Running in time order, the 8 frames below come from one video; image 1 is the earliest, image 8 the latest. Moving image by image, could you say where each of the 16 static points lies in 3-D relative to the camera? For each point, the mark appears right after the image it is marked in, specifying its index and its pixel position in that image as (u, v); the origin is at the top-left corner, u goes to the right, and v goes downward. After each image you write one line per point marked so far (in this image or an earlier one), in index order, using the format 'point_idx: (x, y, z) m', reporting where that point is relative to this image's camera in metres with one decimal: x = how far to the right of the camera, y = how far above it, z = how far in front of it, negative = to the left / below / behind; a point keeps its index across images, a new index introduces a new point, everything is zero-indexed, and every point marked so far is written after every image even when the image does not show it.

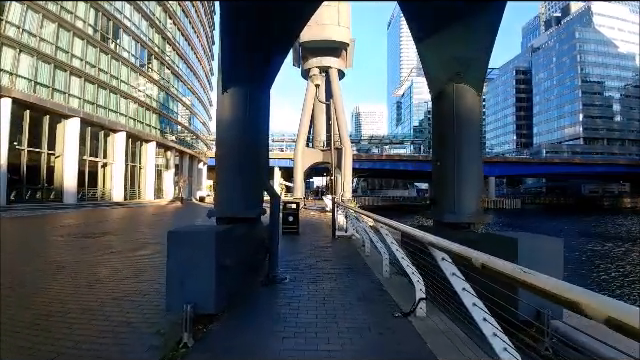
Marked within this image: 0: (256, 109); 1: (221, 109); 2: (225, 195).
0: (-0.9, +1.0, +6.0) m
1: (-1.4, +1.0, +5.7) m
2: (-1.3, -0.2, +5.7) m
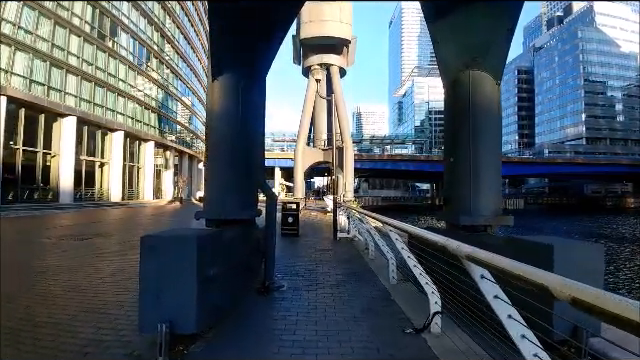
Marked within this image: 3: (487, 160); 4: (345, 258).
0: (-0.9, +1.0, +5.4) m
1: (-1.3, +1.0, +5.1) m
2: (-1.3, -0.2, +5.2) m
3: (+2.4, +0.3, +6.0) m
4: (+0.5, -1.6, +8.6) m
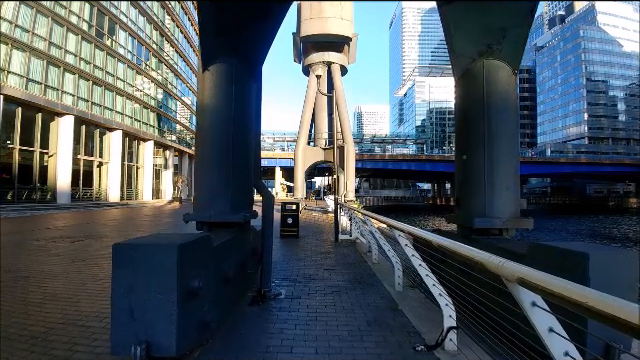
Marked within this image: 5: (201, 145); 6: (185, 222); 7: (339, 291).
0: (-0.9, +1.0, +5.0) m
1: (-1.3, +1.0, +4.7) m
2: (-1.3, -0.2, +4.8) m
3: (+2.4, +0.3, +5.6) m
4: (+0.5, -1.6, +8.2) m
5: (-1.4, +0.4, +4.8) m
6: (-1.5, -0.5, +4.7) m
7: (+0.2, -1.5, +5.6) m
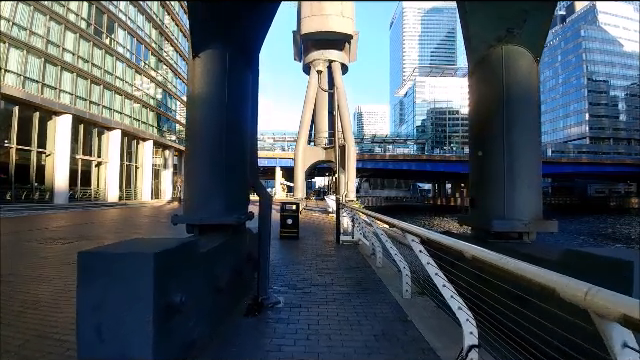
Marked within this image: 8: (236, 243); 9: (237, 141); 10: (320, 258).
0: (-0.9, +1.1, +4.7) m
1: (-1.3, +1.0, +4.4) m
2: (-1.2, -0.2, +4.4) m
3: (+2.5, +0.3, +5.3) m
4: (+0.6, -1.6, +7.8) m
5: (-1.3, +0.4, +4.4) m
6: (-1.5, -0.5, +4.4) m
7: (+0.3, -1.5, +5.3) m
8: (-0.9, -0.7, +4.7) m
9: (-0.9, +0.4, +4.6) m
10: (0.0, -1.6, +8.6) m
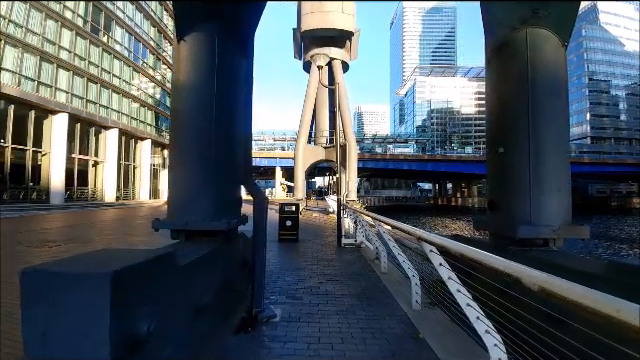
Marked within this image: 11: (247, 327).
0: (-0.9, +1.1, +4.2) m
1: (-1.3, +1.0, +3.9) m
2: (-1.2, -0.2, +4.0) m
3: (+2.5, +0.3, +4.8) m
4: (+0.6, -1.6, +7.4) m
5: (-1.3, +0.4, +4.0) m
6: (-1.5, -0.5, +3.9) m
7: (+0.3, -1.5, +4.8) m
8: (-0.9, -0.7, +4.2) m
9: (-0.9, +0.4, +4.2) m
10: (0.0, -1.6, +8.1) m
11: (-0.7, -1.4, +4.1) m
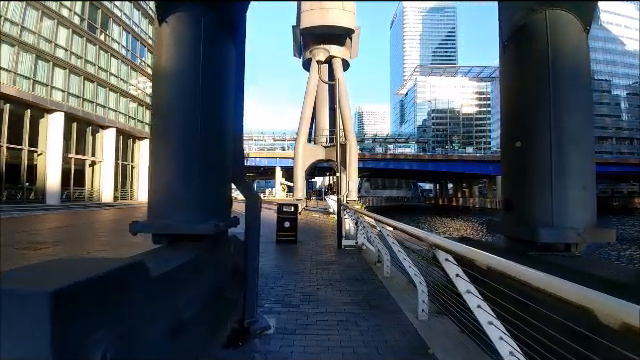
0: (-0.9, +1.1, +3.8) m
1: (-1.3, +1.0, +3.5) m
2: (-1.2, -0.1, +3.6) m
3: (+2.5, +0.3, +4.4) m
4: (+0.6, -1.5, +7.0) m
5: (-1.3, +0.4, +3.6) m
6: (-1.5, -0.4, +3.5) m
7: (+0.3, -1.5, +4.4) m
8: (-0.9, -0.7, +3.8) m
9: (-0.9, +0.4, +3.8) m
10: (0.0, -1.6, +7.7) m
11: (-0.7, -1.4, +3.7) m
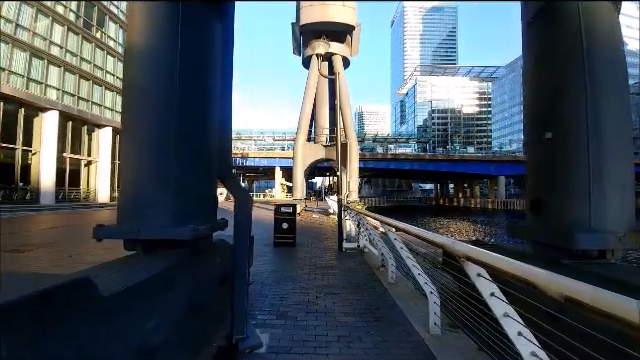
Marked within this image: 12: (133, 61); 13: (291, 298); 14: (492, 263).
0: (-0.9, +1.1, +3.3) m
1: (-1.3, +1.1, +3.0) m
2: (-1.3, -0.1, +3.1) m
3: (+2.4, +0.3, +3.9) m
4: (+0.5, -1.5, +6.5) m
5: (-1.4, +0.5, +3.1) m
6: (-1.5, -0.4, +3.0) m
7: (+0.3, -1.4, +3.9) m
8: (-0.9, -0.6, +3.3) m
9: (-0.9, +0.5, +3.3) m
10: (0.0, -1.5, +7.2) m
11: (-0.7, -1.3, +3.2) m
12: (-1.3, +0.8, +3.1) m
13: (-0.4, -1.5, +5.3) m
14: (+1.1, -0.5, +2.6) m
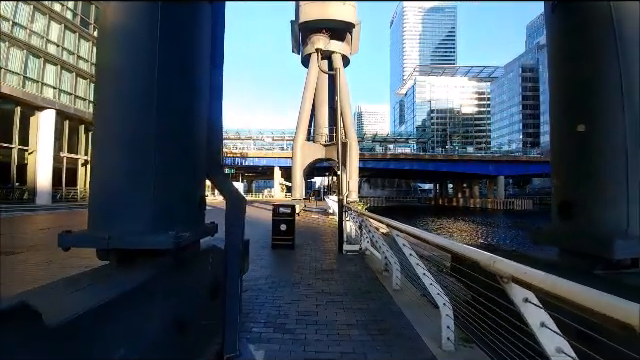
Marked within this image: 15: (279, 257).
0: (-0.9, +1.1, +3.0) m
1: (-1.3, +1.1, +2.7) m
2: (-1.2, -0.1, +2.8) m
3: (+2.5, +0.3, +3.6) m
4: (+0.6, -1.5, +6.2) m
5: (-1.3, +0.5, +2.8) m
6: (-1.5, -0.4, +2.7) m
7: (+0.3, -1.4, +3.6) m
8: (-0.9, -0.6, +3.0) m
9: (-0.9, +0.5, +3.0) m
10: (0.0, -1.5, +6.9) m
11: (-0.7, -1.4, +2.9) m
12: (-1.3, +0.8, +2.8) m
13: (-0.3, -1.5, +5.0) m
14: (+1.1, -0.5, +2.3) m
15: (-0.9, -1.7, +9.3) m
